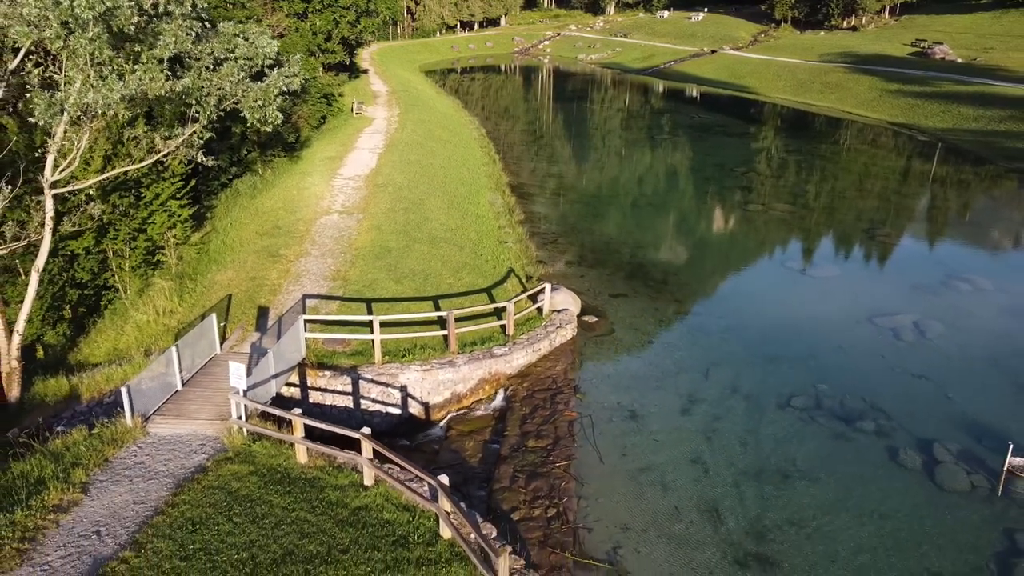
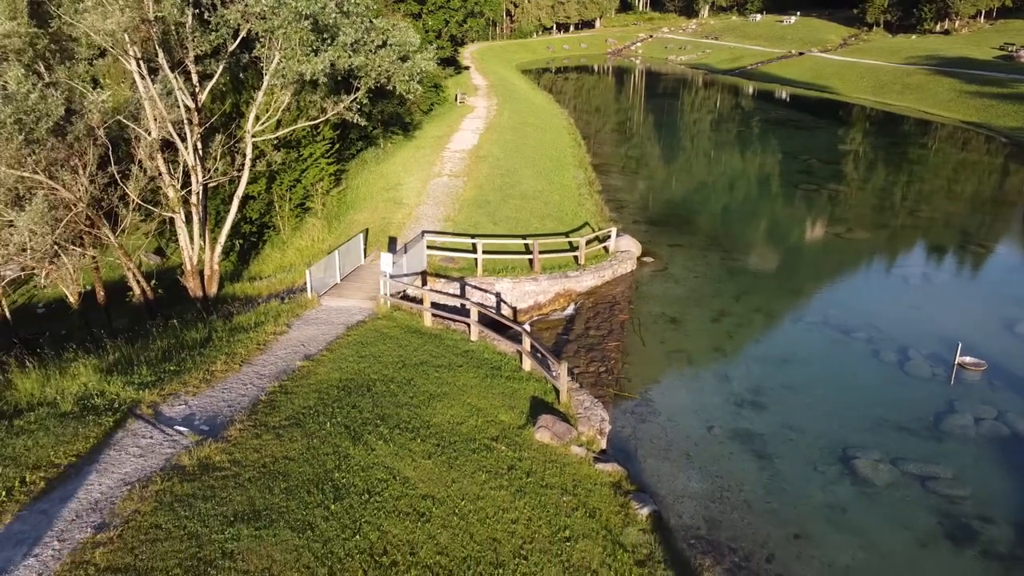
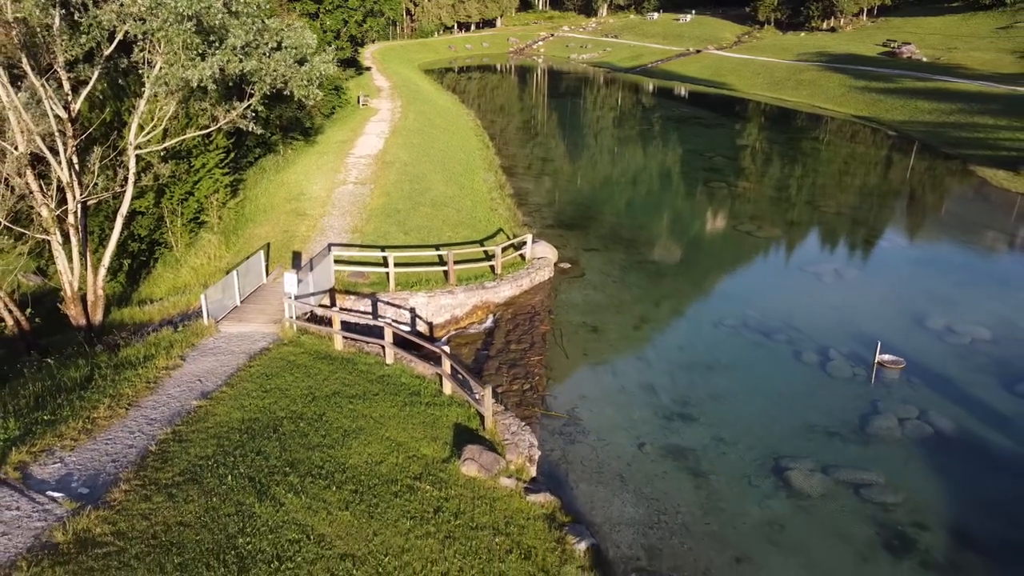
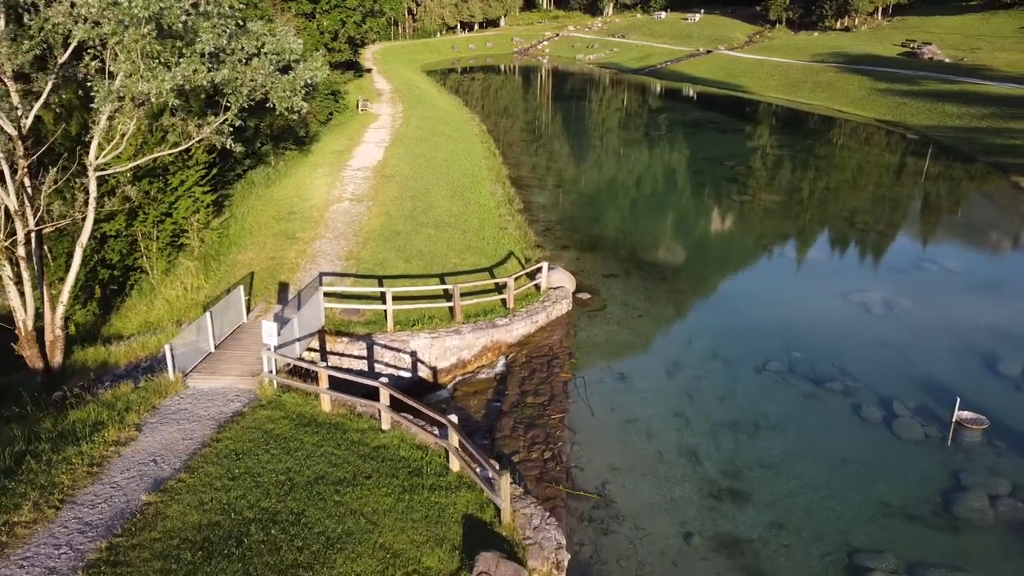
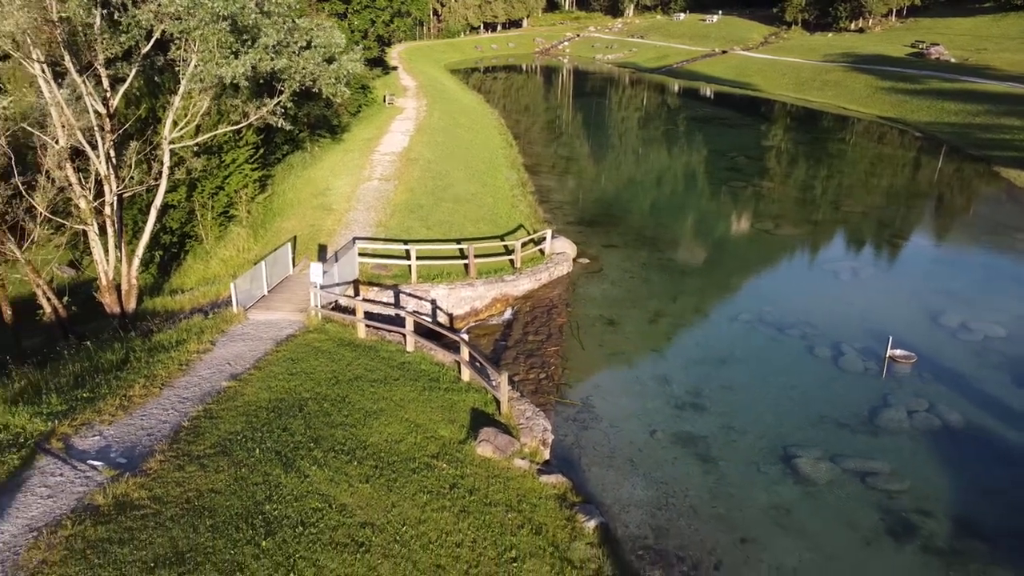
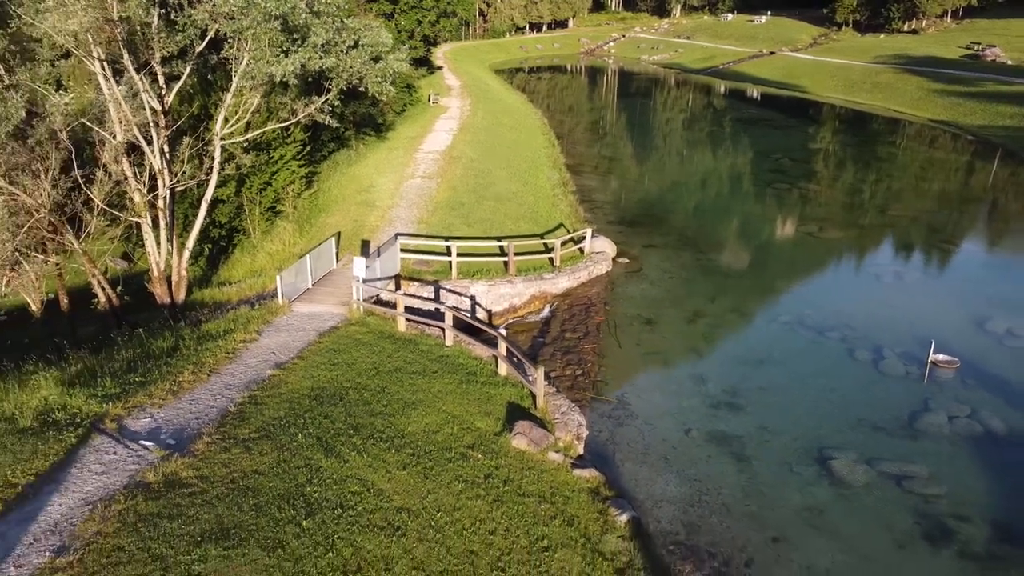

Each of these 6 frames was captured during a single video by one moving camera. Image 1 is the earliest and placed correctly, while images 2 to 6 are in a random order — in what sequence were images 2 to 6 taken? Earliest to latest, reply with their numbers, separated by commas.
4, 3, 5, 6, 2
